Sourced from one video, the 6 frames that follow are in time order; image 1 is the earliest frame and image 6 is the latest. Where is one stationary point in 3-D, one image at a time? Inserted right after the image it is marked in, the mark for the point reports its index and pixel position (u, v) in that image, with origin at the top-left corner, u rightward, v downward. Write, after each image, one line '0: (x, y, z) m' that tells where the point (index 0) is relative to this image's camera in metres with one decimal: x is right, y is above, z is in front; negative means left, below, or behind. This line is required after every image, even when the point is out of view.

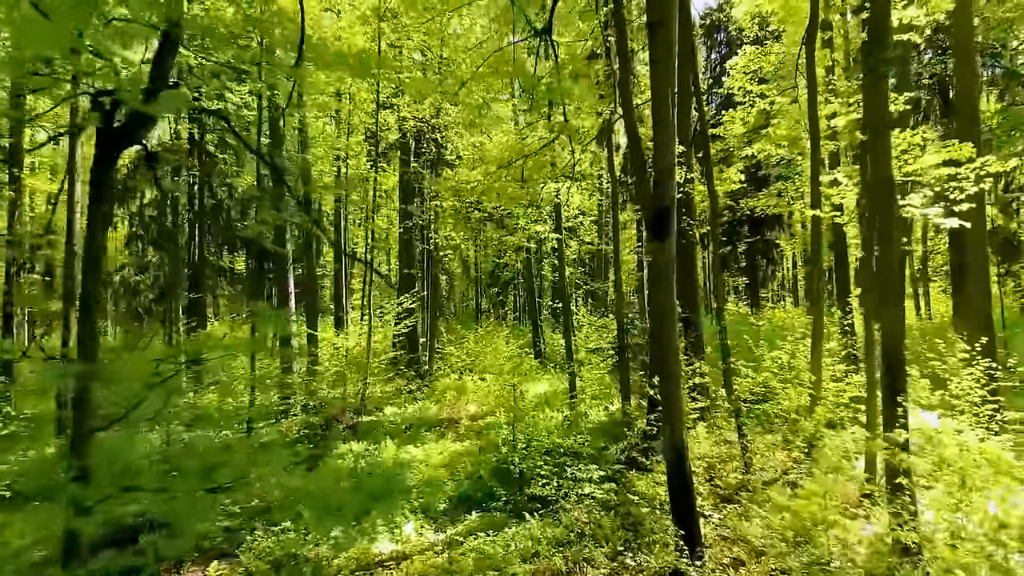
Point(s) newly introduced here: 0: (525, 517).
0: (+0.2, -3.5, +6.6) m
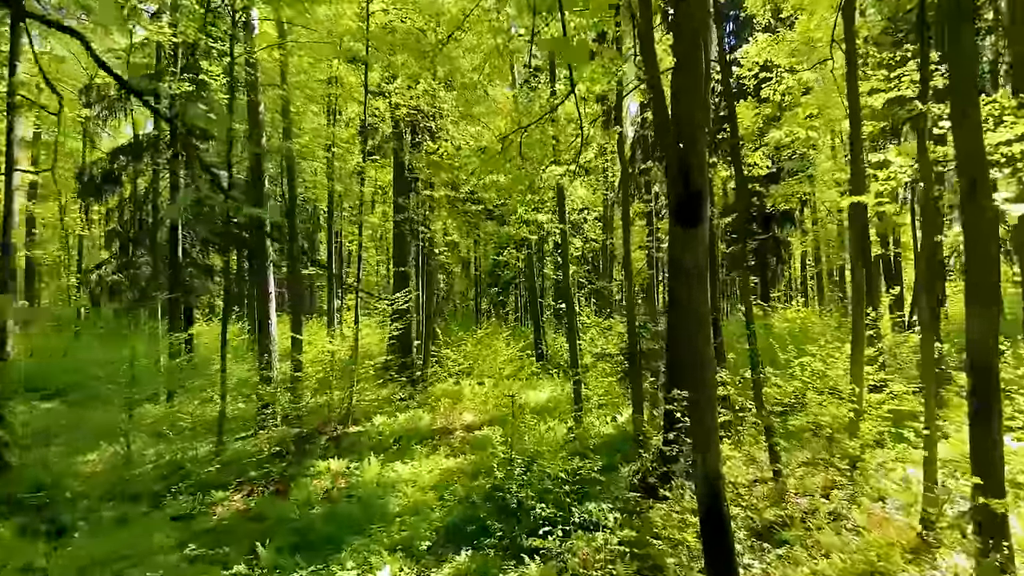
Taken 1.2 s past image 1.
0: (+0.2, -3.5, +5.6) m
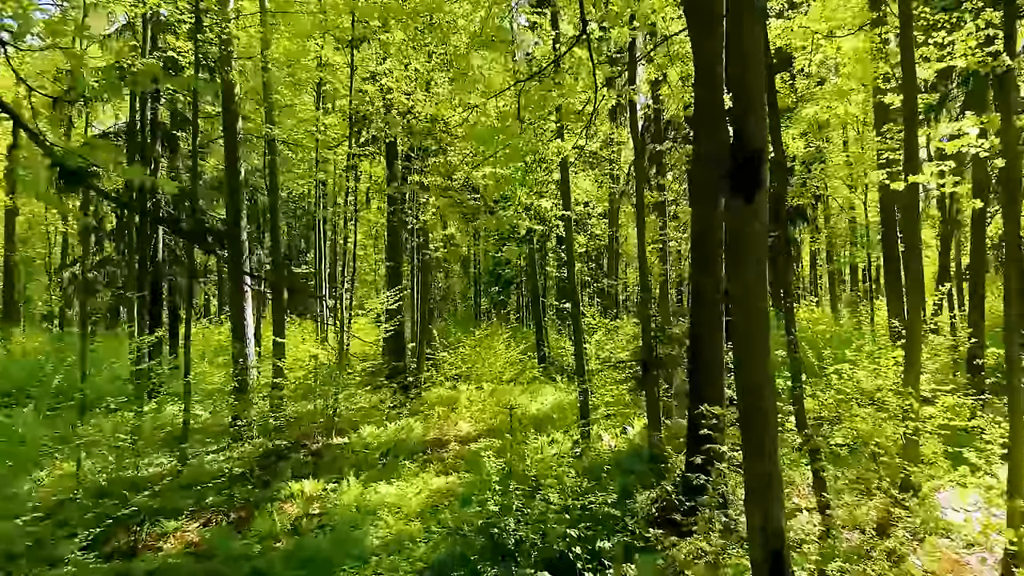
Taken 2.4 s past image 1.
0: (+0.1, -3.4, +4.6) m
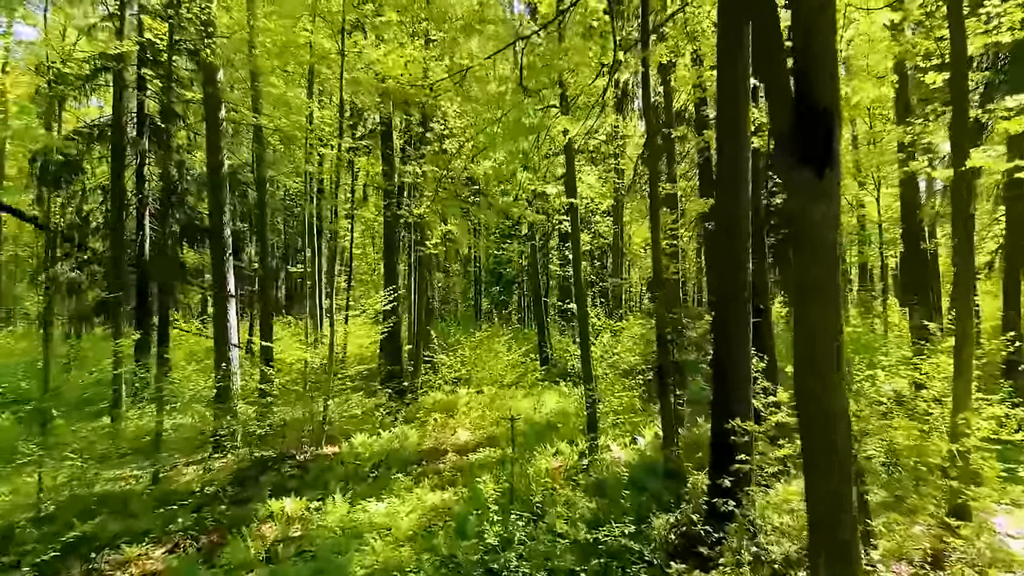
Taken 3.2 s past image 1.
0: (+0.1, -3.4, +3.9) m
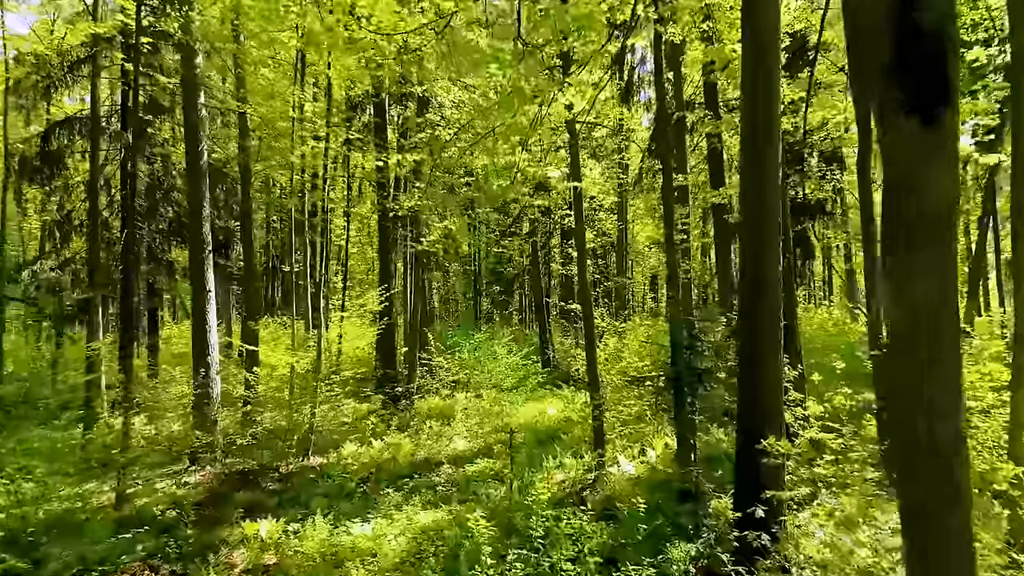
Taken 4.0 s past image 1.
0: (+0.1, -3.4, +3.3) m
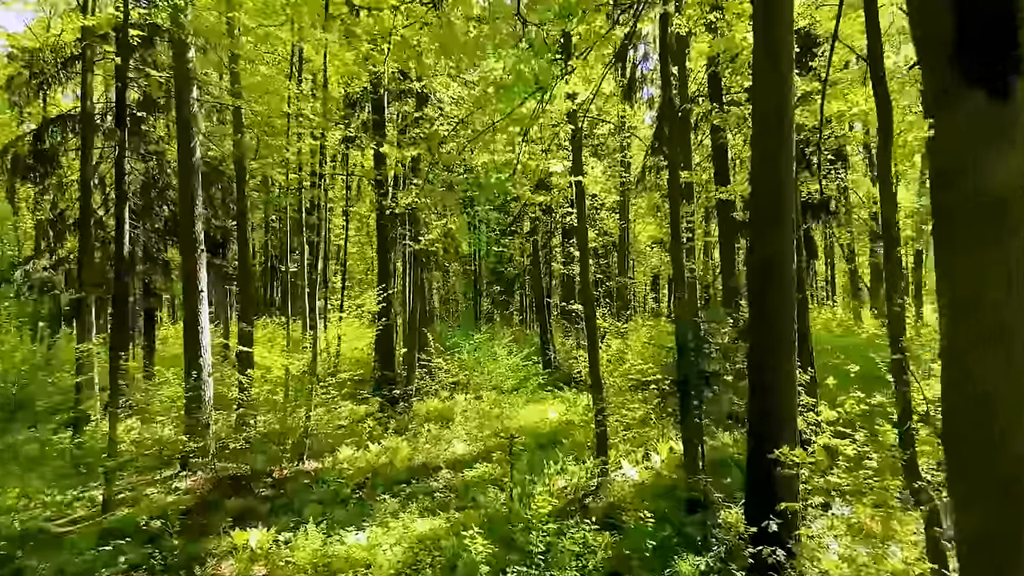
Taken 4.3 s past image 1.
0: (+0.1, -3.4, +3.1) m
